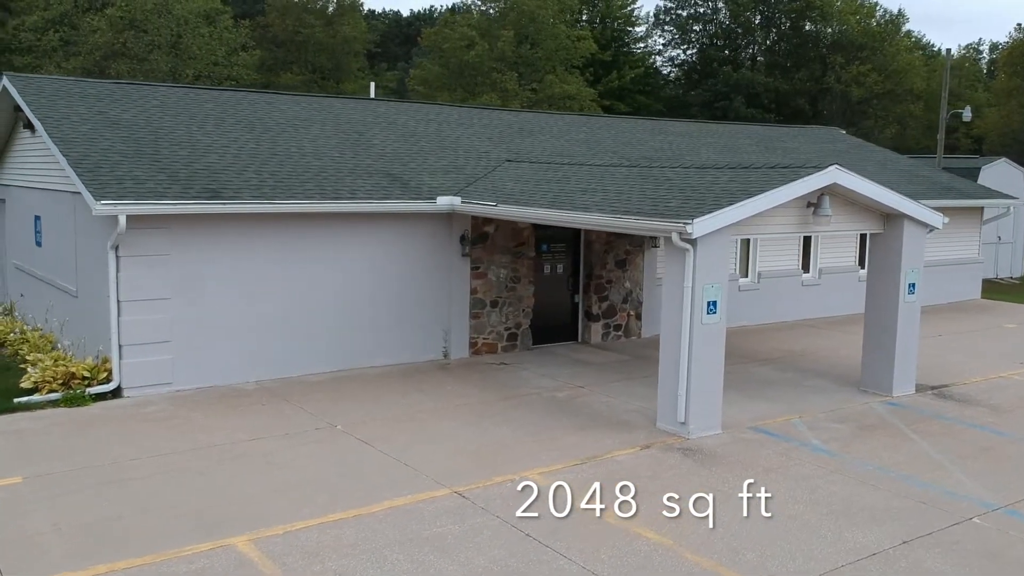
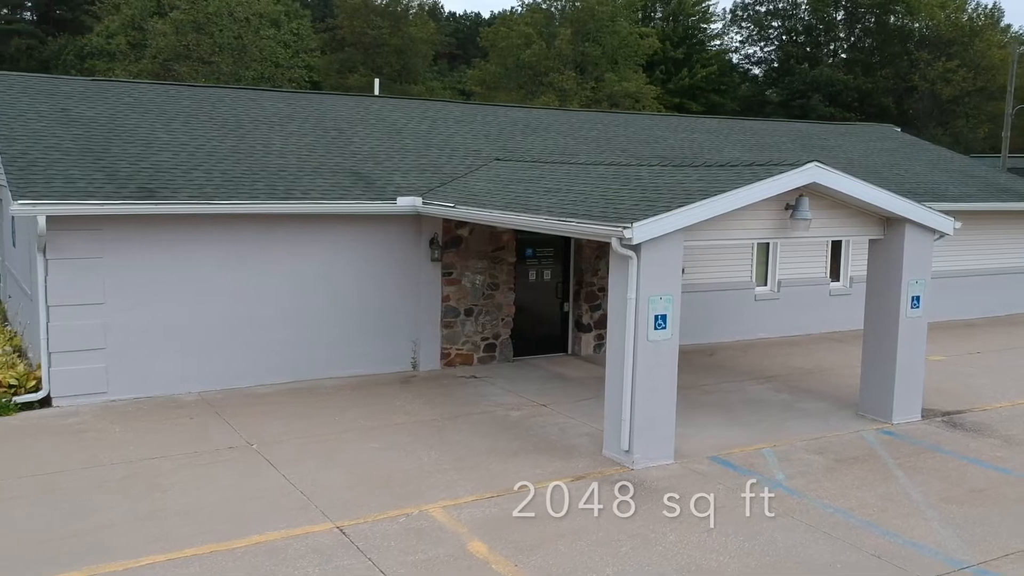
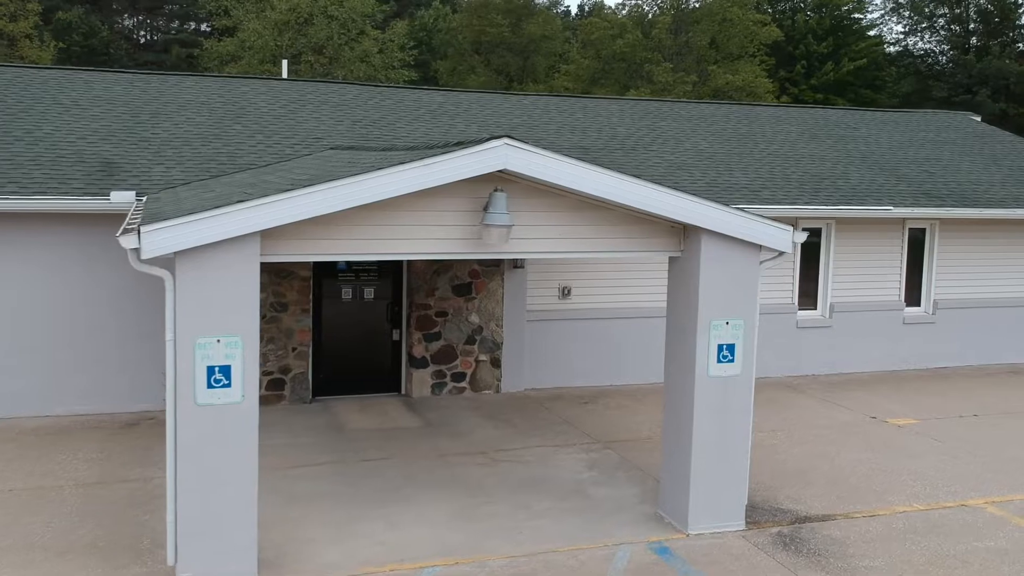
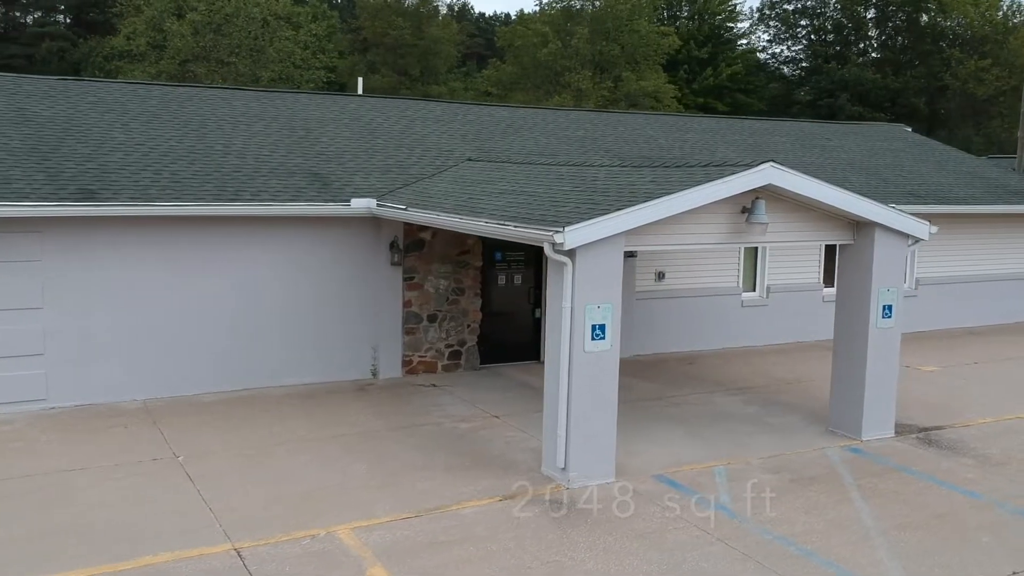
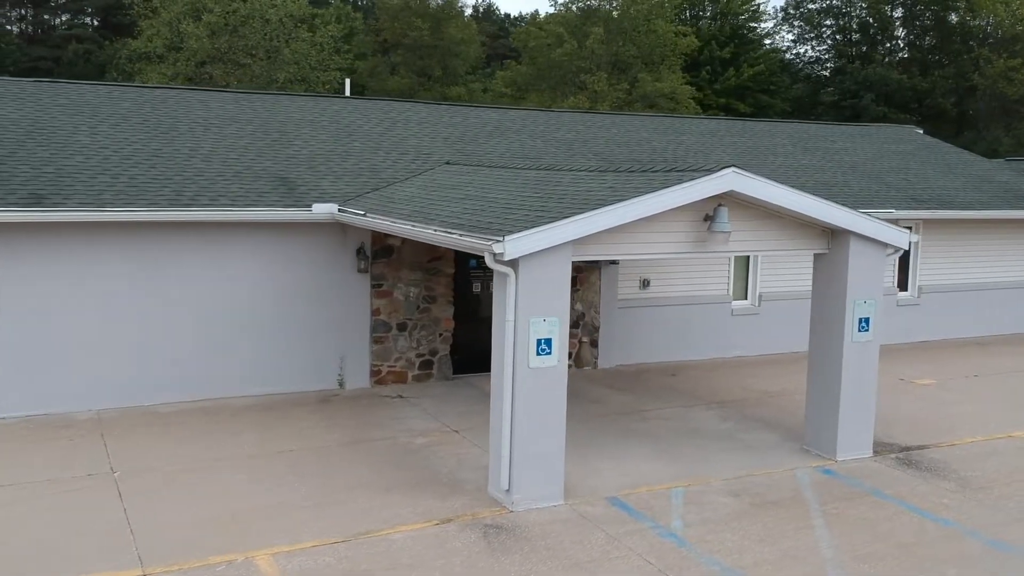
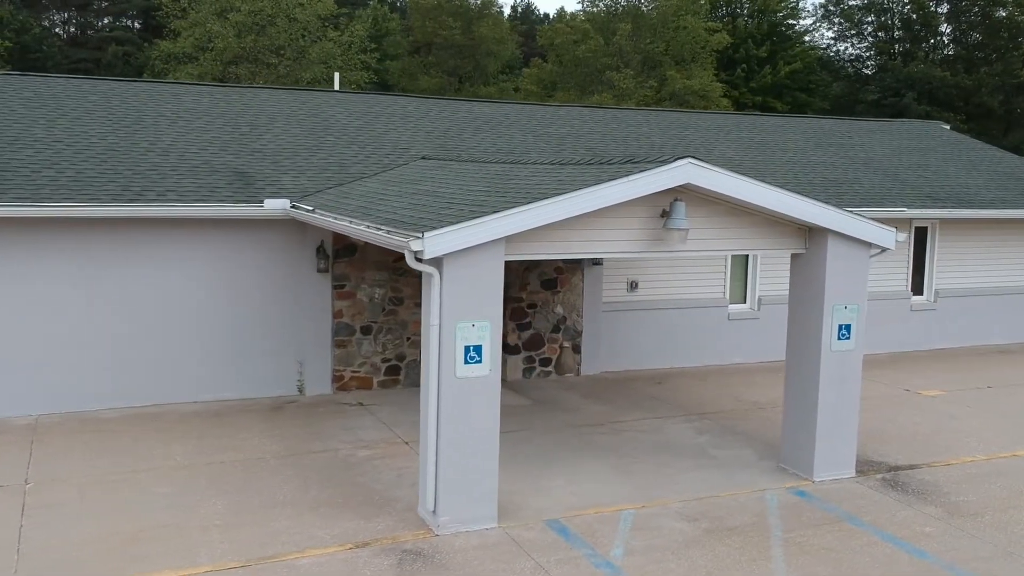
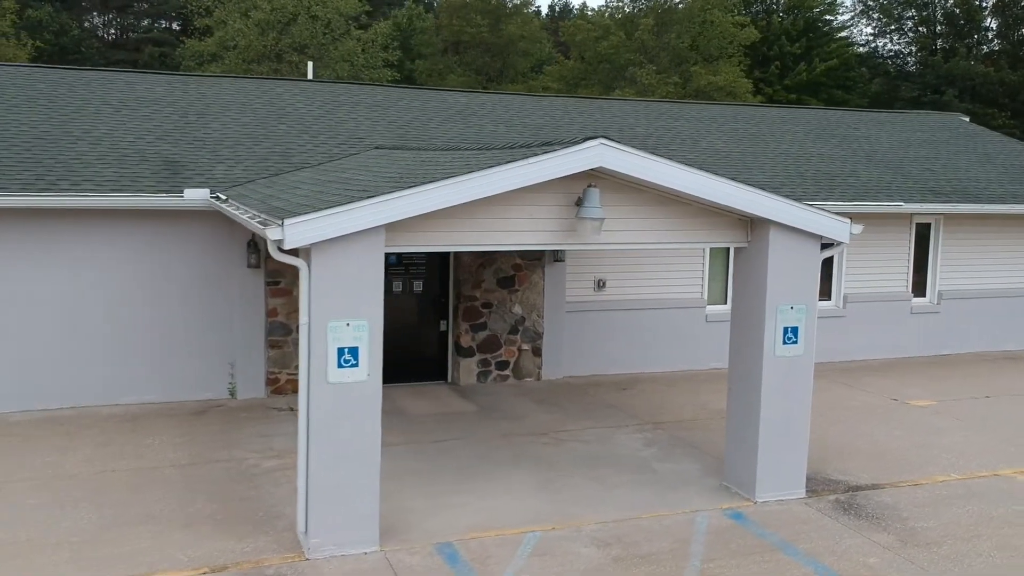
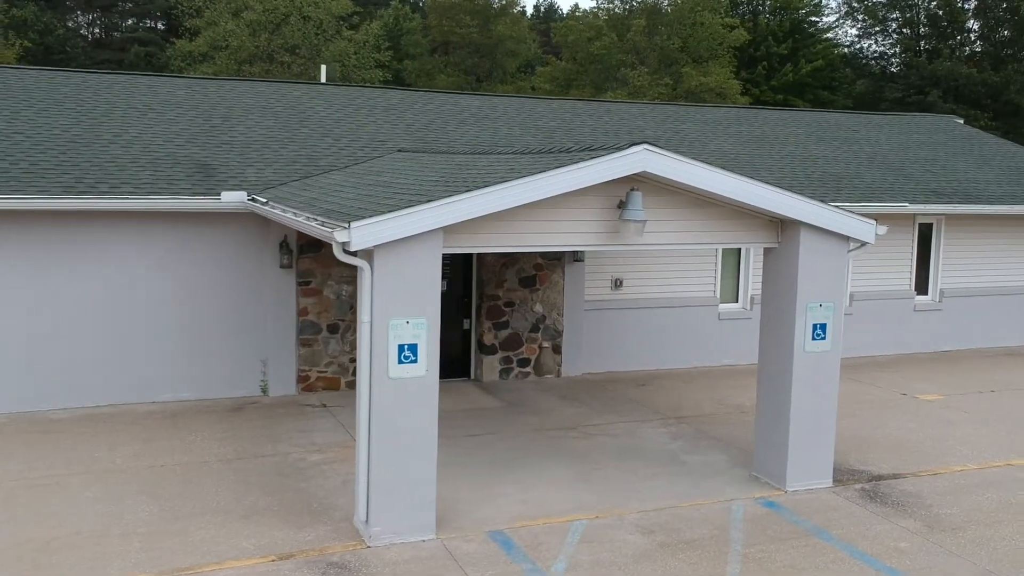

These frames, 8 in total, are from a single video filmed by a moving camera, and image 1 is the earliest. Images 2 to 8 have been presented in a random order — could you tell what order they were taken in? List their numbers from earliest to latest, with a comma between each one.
2, 4, 5, 6, 8, 7, 3
